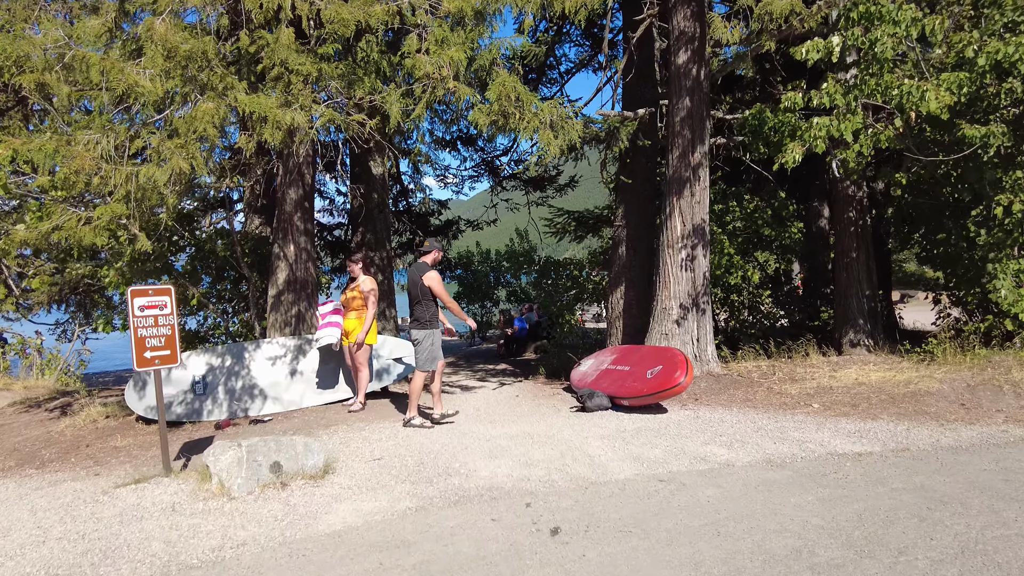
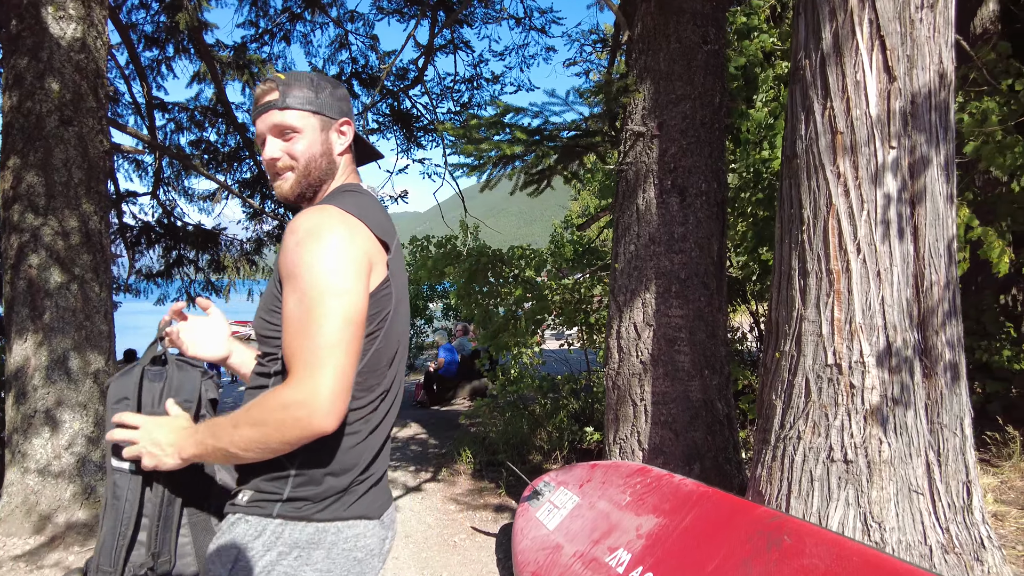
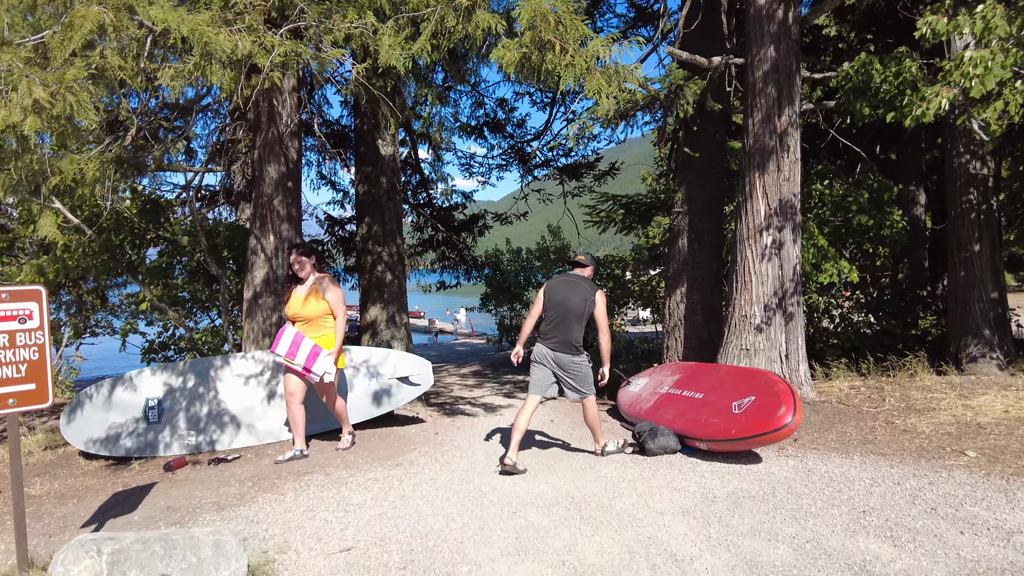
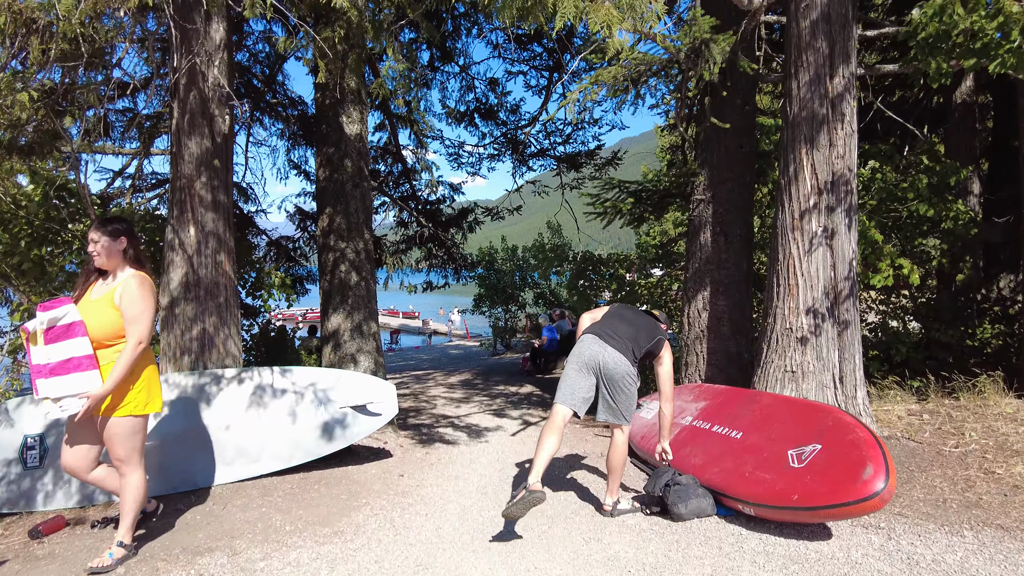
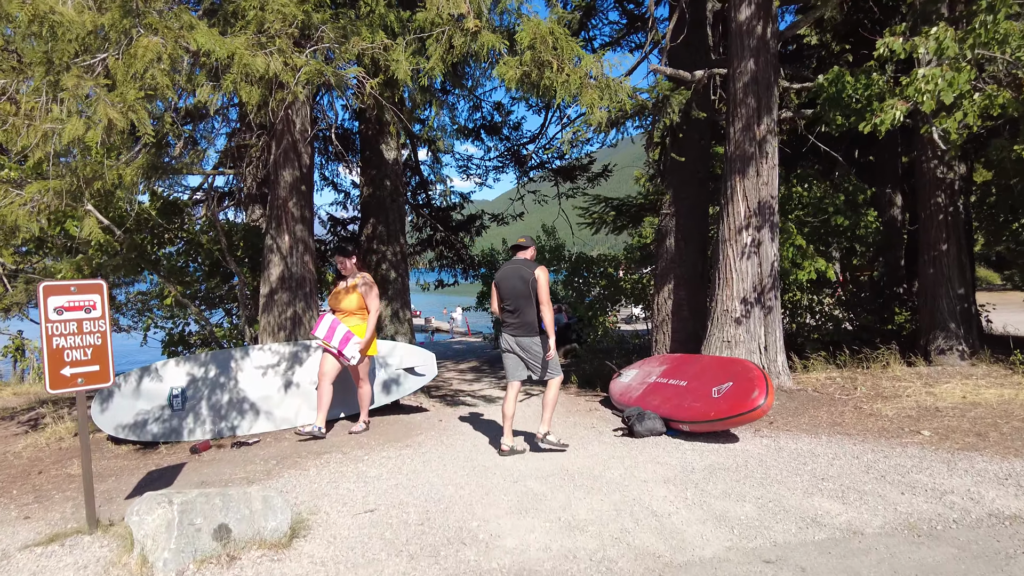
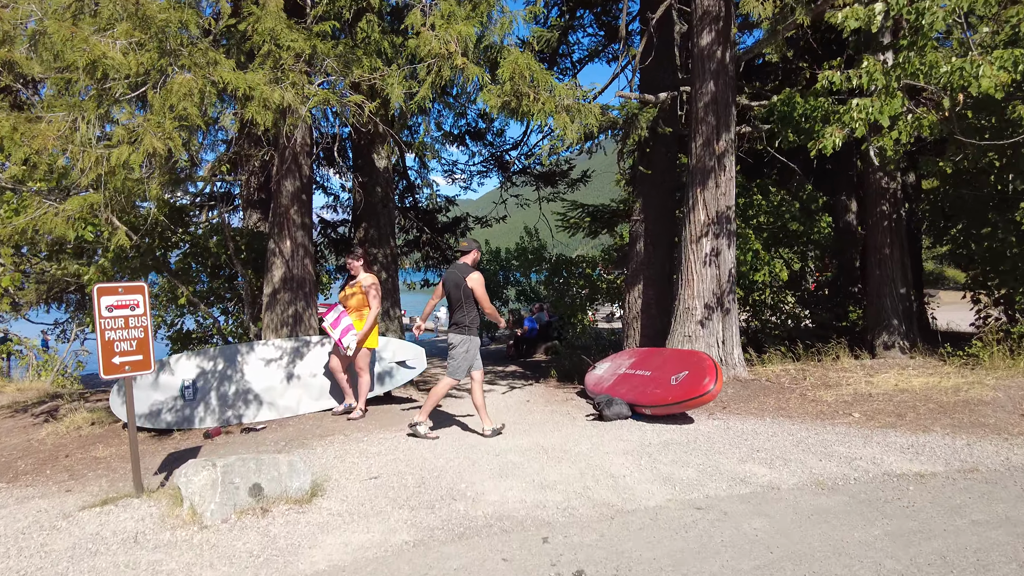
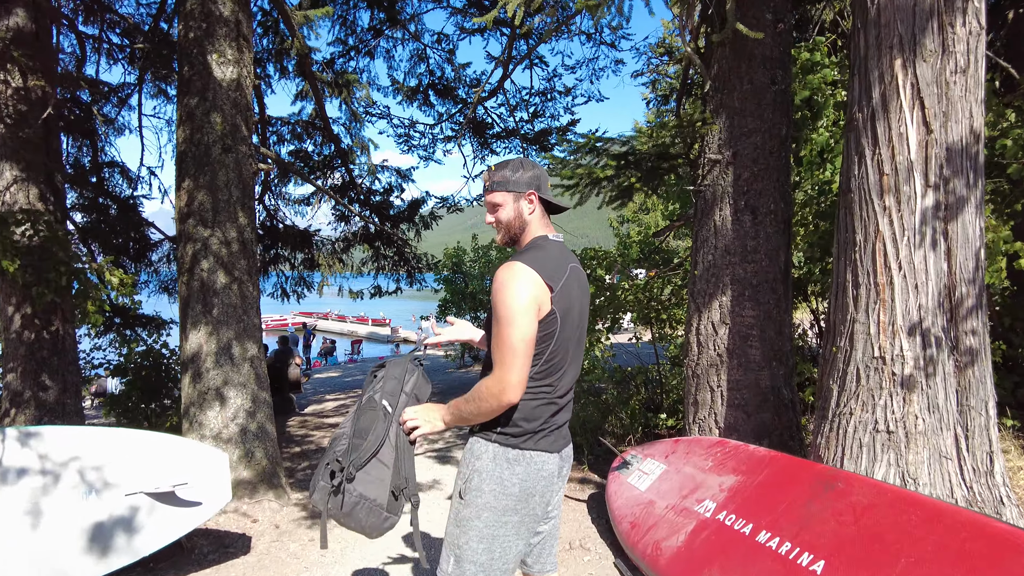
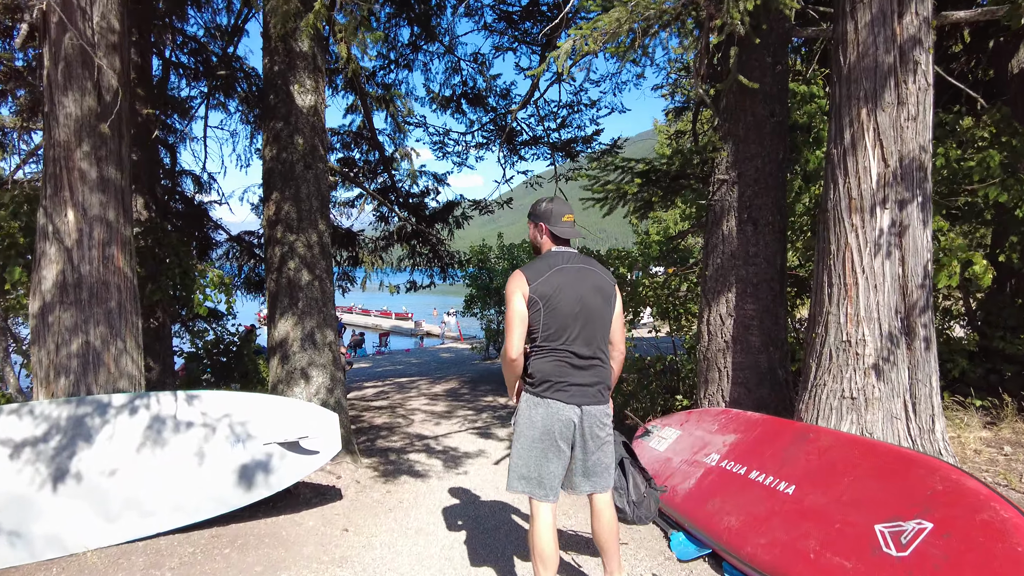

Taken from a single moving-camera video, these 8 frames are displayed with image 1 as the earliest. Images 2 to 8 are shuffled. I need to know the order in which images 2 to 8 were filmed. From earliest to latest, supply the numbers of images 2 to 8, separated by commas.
6, 5, 3, 4, 8, 7, 2
